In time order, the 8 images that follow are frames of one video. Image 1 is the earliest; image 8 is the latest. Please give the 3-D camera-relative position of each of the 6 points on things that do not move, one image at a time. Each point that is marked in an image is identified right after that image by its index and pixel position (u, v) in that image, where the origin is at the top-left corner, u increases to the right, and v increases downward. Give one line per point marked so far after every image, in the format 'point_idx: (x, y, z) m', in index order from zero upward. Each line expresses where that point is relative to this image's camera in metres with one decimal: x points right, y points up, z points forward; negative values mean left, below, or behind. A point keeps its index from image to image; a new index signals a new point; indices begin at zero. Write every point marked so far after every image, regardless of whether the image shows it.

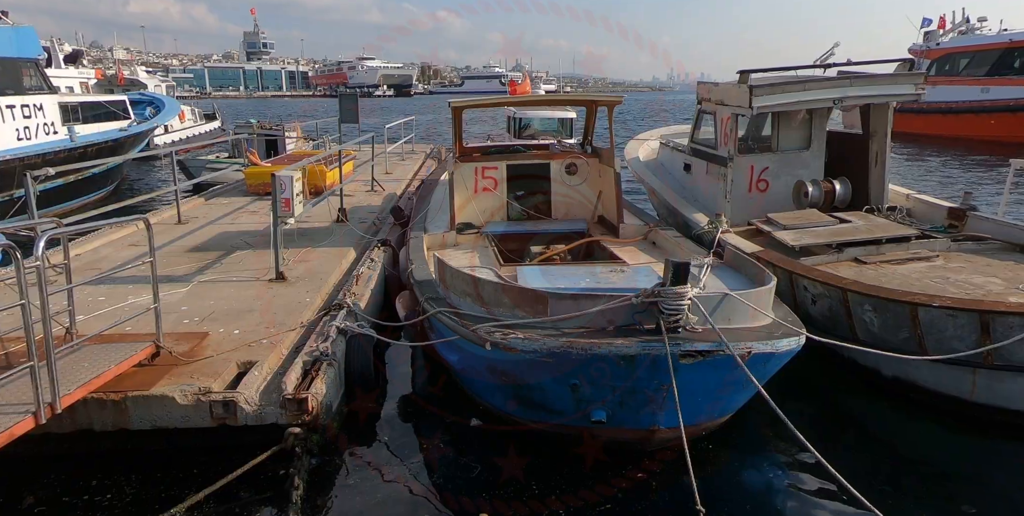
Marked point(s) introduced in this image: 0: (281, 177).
0: (-2.0, +0.7, +6.4) m
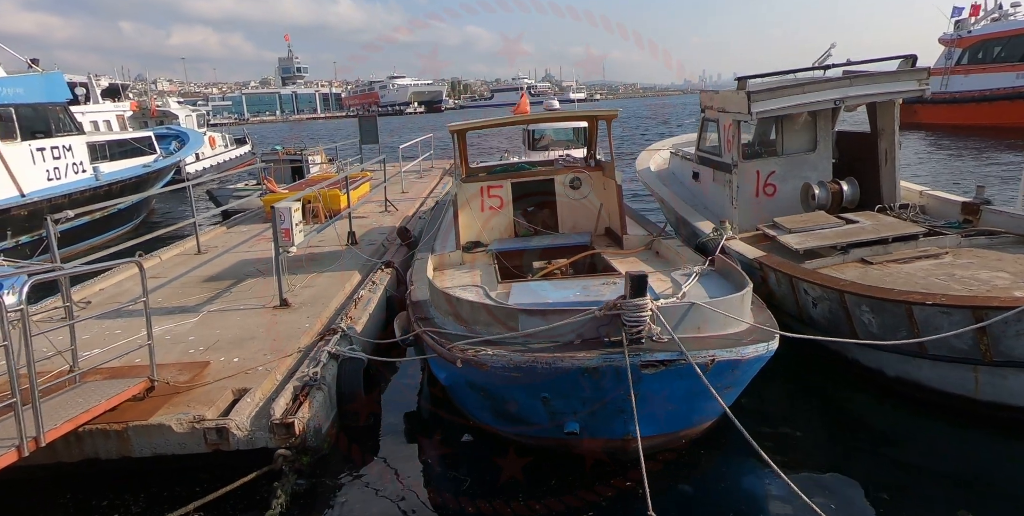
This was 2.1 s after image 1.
0: (-2.1, +0.5, +6.6) m
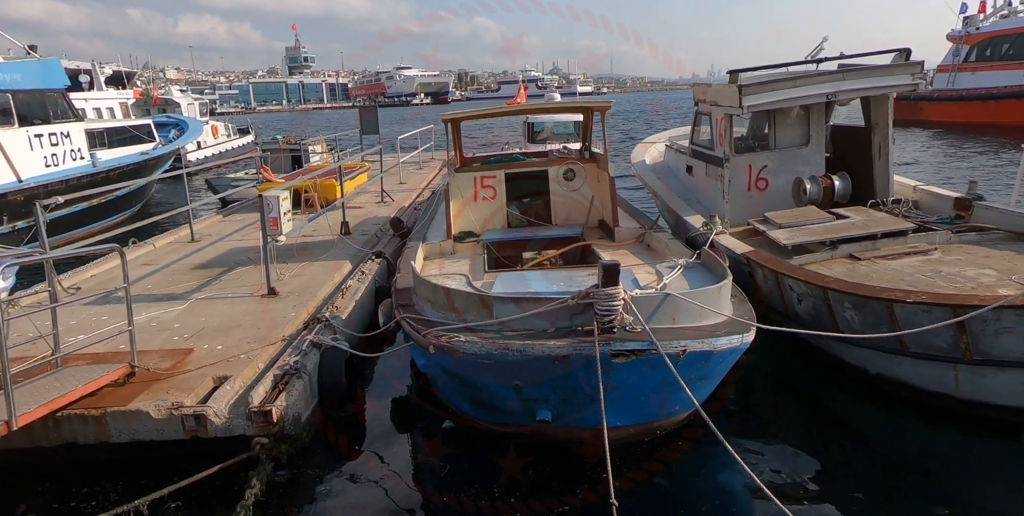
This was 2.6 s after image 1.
0: (-2.2, +0.6, +6.6) m
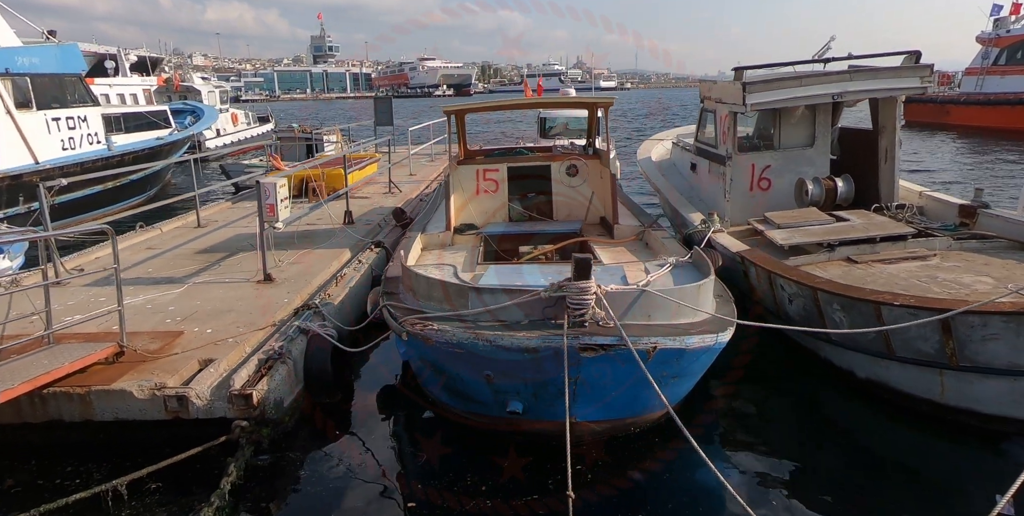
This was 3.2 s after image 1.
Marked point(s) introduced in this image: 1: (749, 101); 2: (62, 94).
0: (-2.3, +0.7, +6.7) m
1: (+2.5, +1.6, +7.6) m
2: (-8.0, +2.9, +12.9) m
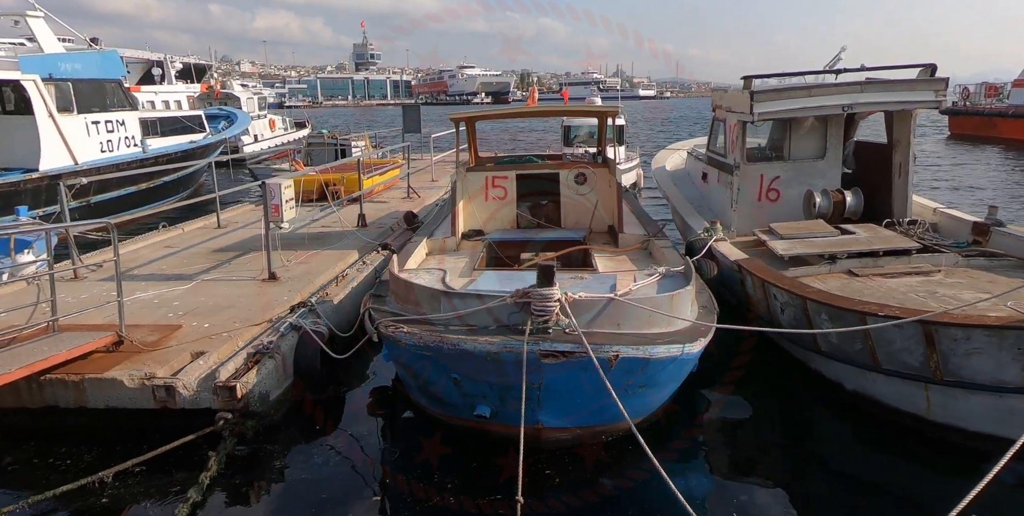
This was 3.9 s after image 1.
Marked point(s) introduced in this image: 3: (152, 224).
0: (-2.3, +0.7, +6.9) m
1: (+2.5, +1.5, +7.5) m
2: (-7.6, +3.0, +13.5) m
3: (-7.0, +0.6, +13.7) m
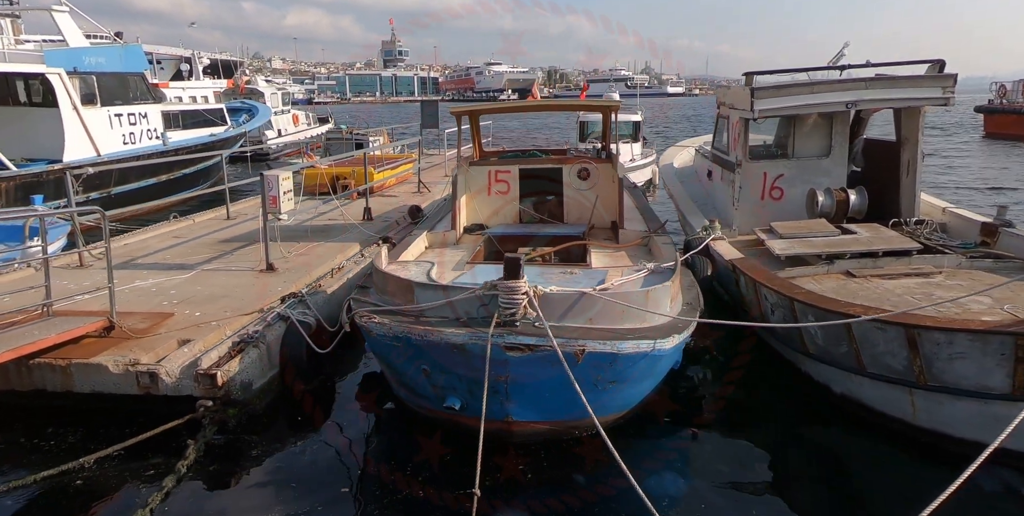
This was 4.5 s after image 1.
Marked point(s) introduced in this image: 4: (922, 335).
0: (-2.4, +0.8, +7.0) m
1: (+2.5, +1.6, +7.4) m
2: (-7.4, +3.1, +13.8) m
3: (-6.7, +0.8, +14.0) m
4: (+2.6, -0.5, +4.5) m
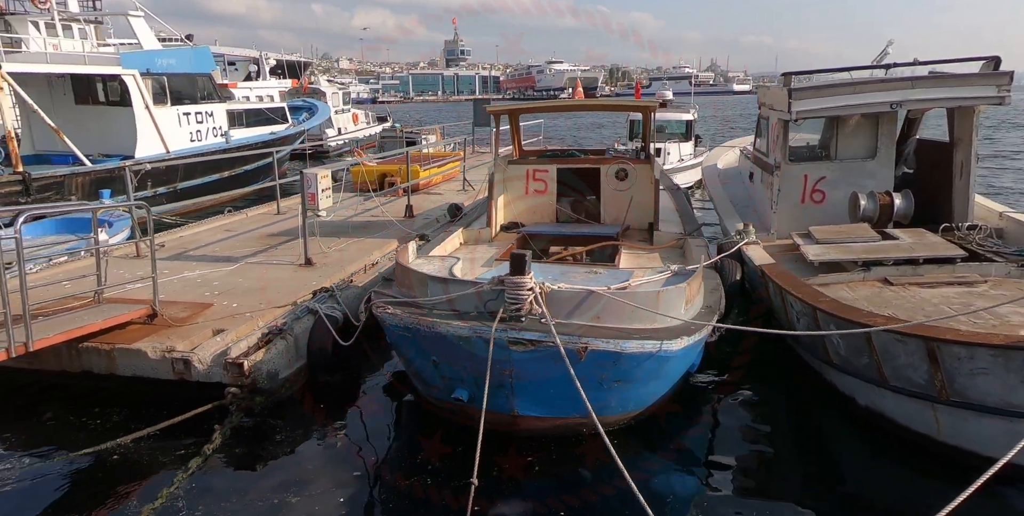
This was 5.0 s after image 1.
0: (-2.1, +0.8, +7.3) m
1: (+2.8, +1.5, +7.2) m
2: (-6.4, +3.3, +14.4) m
3: (-5.8, +1.0, +14.6) m
4: (+2.6, -0.5, +4.4) m
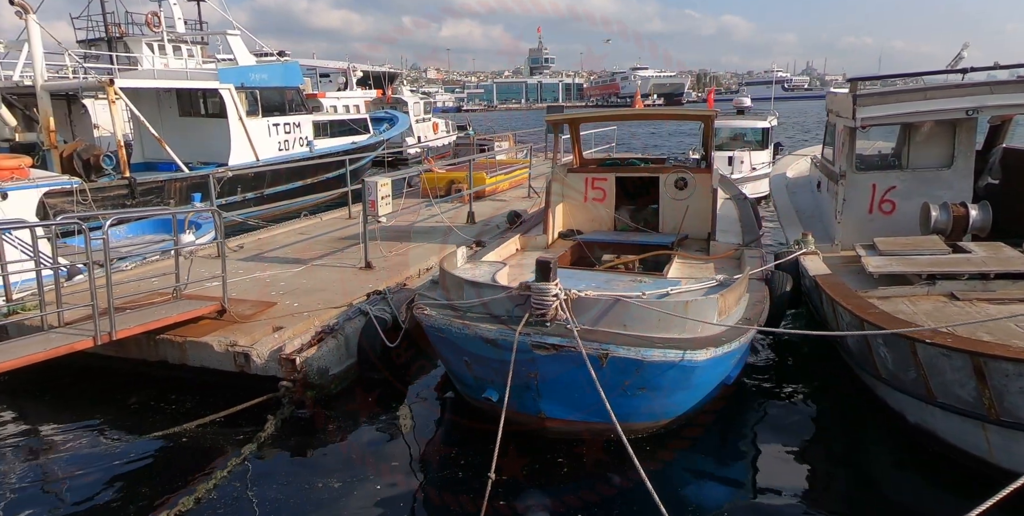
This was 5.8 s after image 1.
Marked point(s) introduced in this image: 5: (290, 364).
0: (-1.5, +0.8, +7.6) m
1: (+3.4, +1.4, +7.0) m
2: (-4.9, +3.3, +15.3) m
3: (-4.3, +0.9, +15.3) m
4: (+2.8, -0.6, +4.2) m
5: (-1.7, -0.8, +5.5) m
